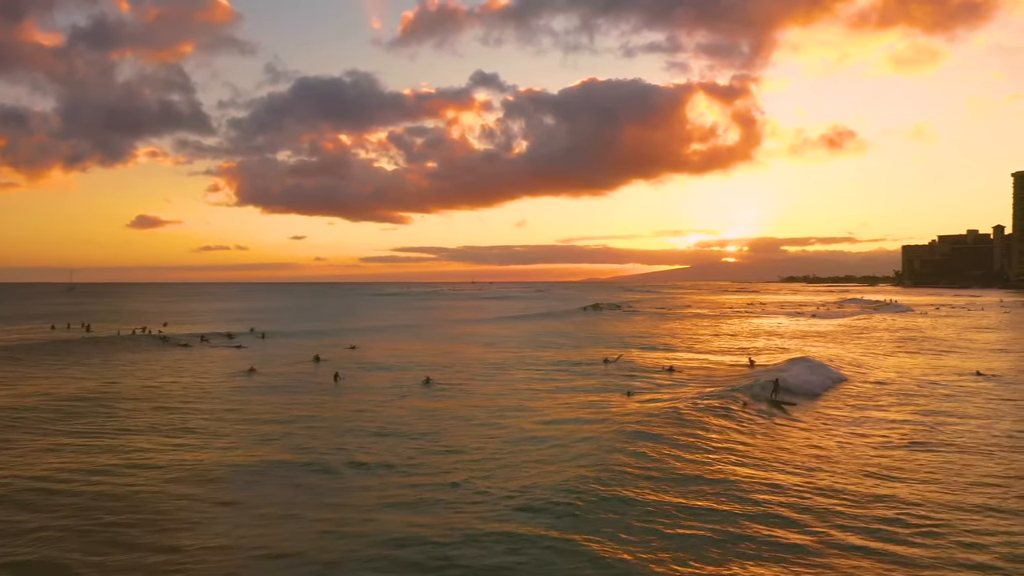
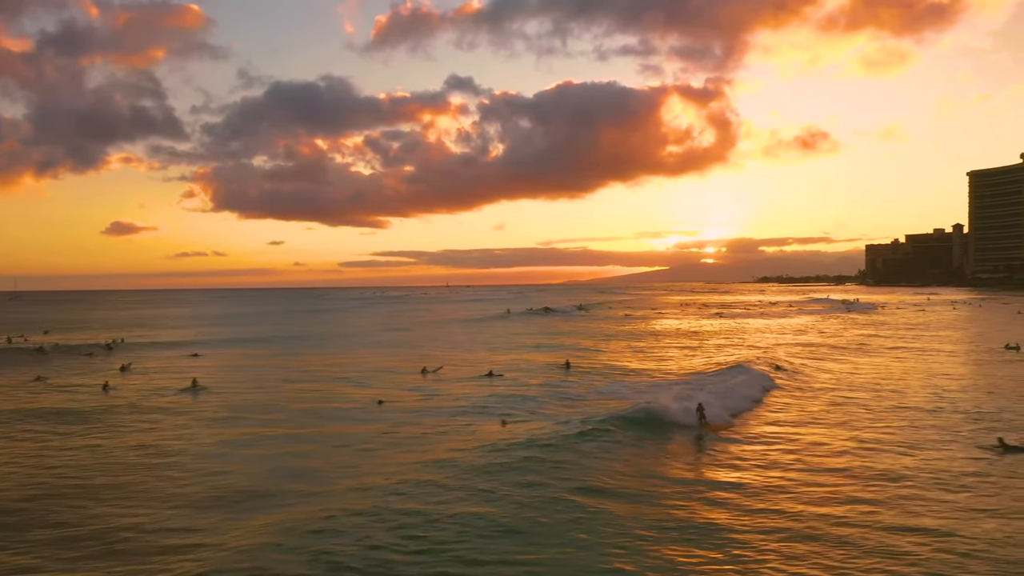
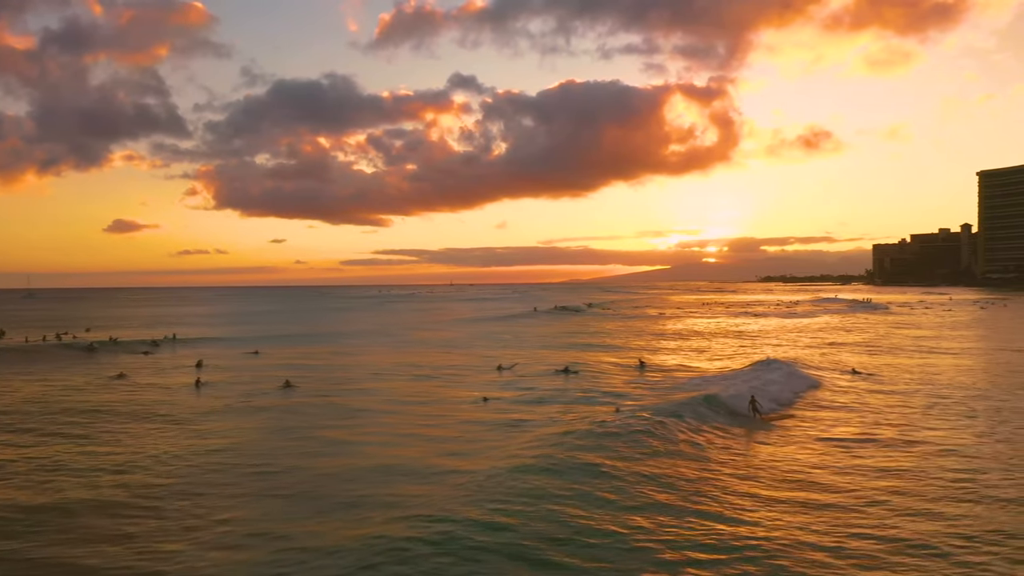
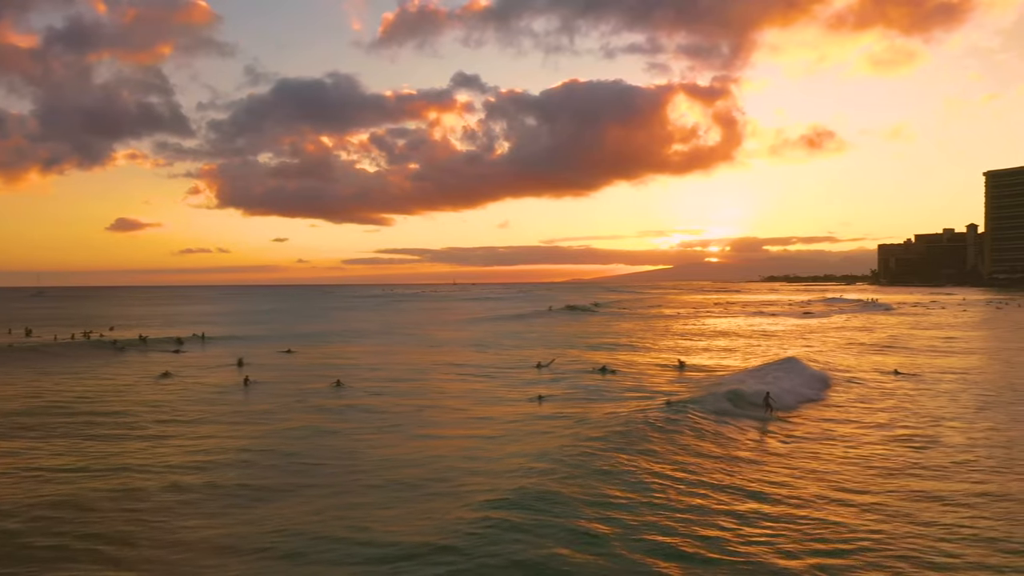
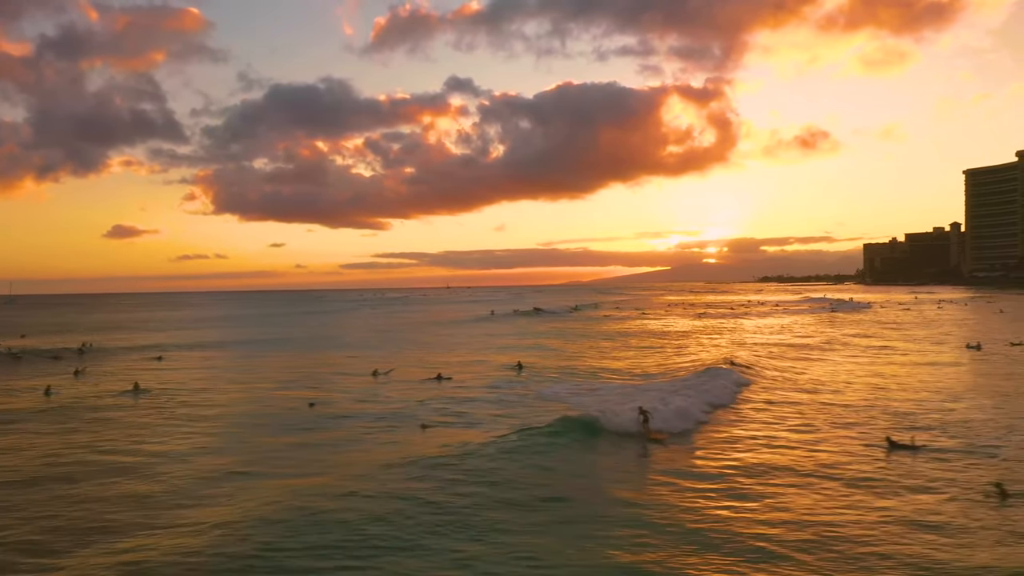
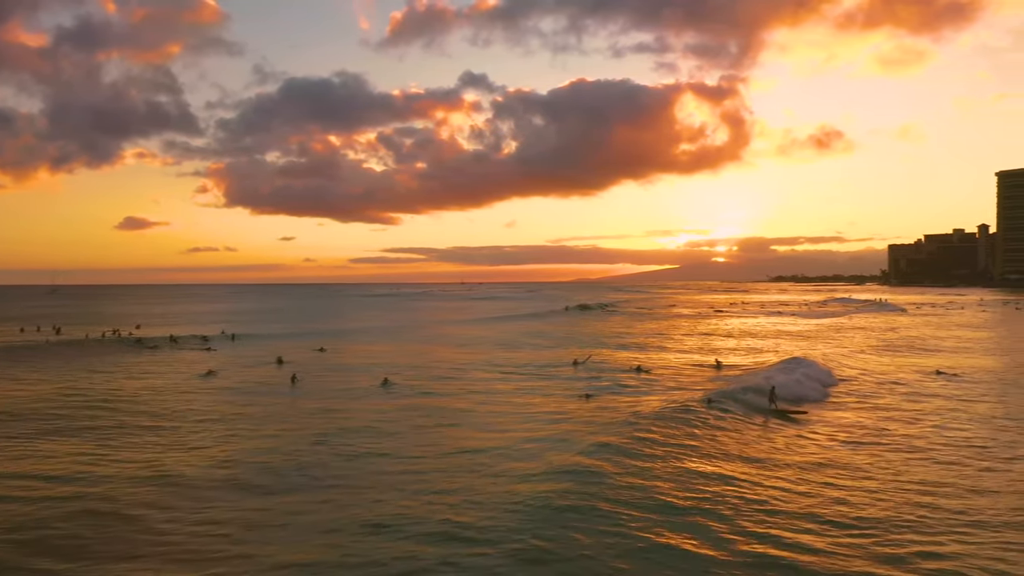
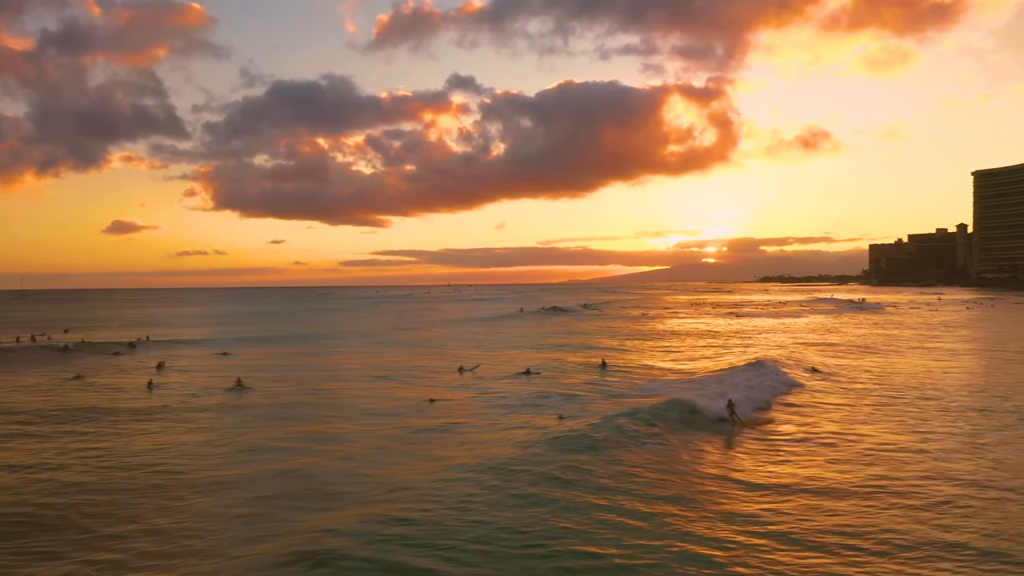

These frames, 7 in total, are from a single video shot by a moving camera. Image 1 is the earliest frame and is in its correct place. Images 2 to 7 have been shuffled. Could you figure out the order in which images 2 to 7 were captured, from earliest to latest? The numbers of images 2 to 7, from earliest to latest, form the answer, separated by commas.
6, 4, 3, 7, 2, 5
